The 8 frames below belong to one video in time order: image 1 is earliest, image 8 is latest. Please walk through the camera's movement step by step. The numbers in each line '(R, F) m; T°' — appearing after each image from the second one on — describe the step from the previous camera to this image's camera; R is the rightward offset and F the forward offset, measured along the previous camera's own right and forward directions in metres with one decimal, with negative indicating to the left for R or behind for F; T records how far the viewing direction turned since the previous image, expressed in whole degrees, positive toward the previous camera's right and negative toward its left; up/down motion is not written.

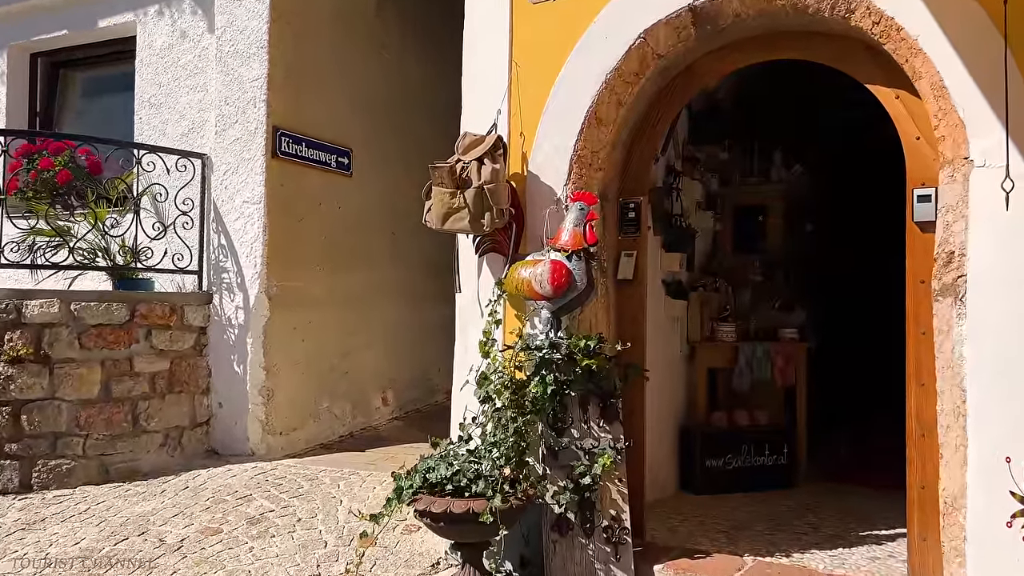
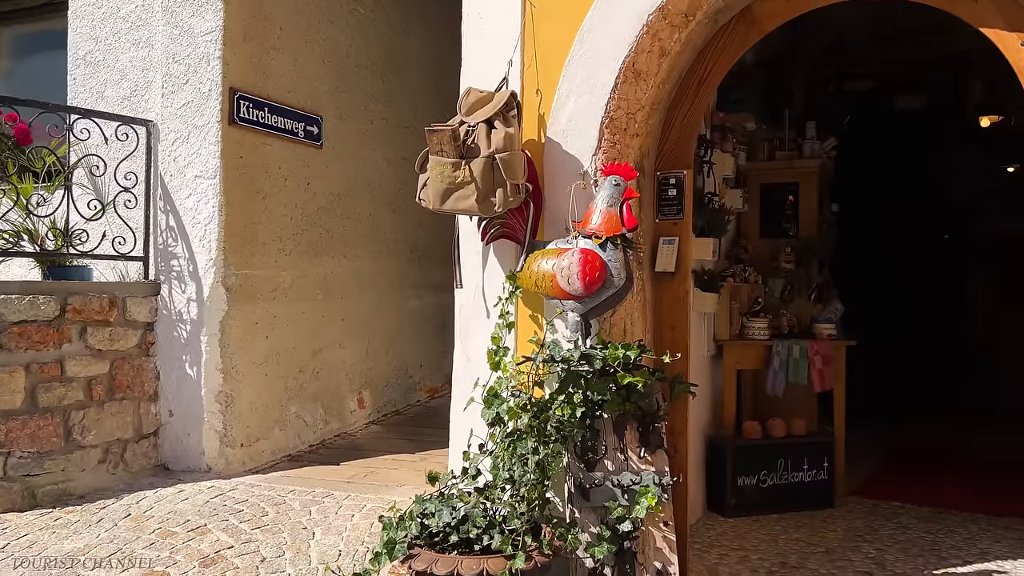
(-0.1, +0.6) m; +2°
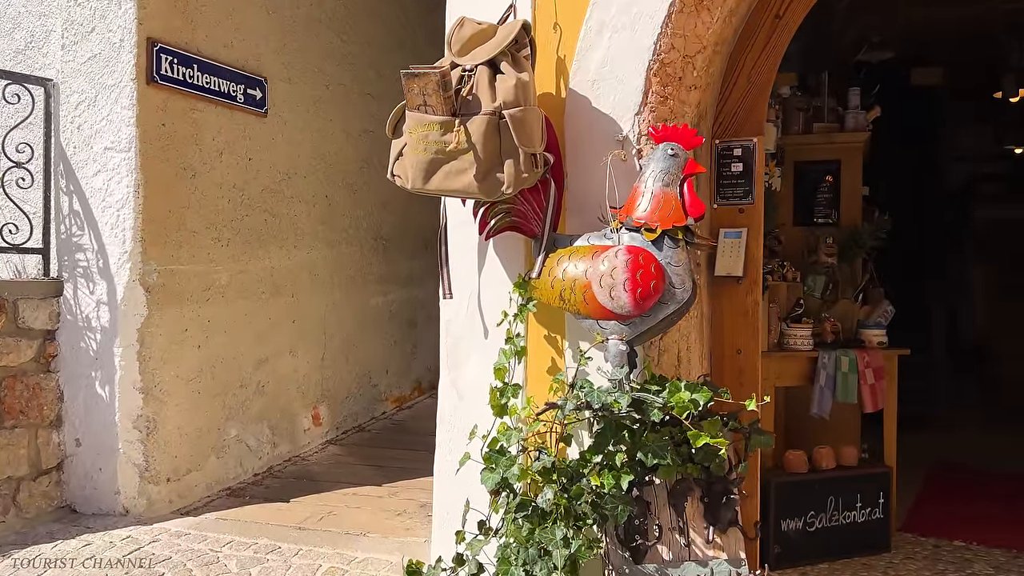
(-0.1, +0.7) m; +3°
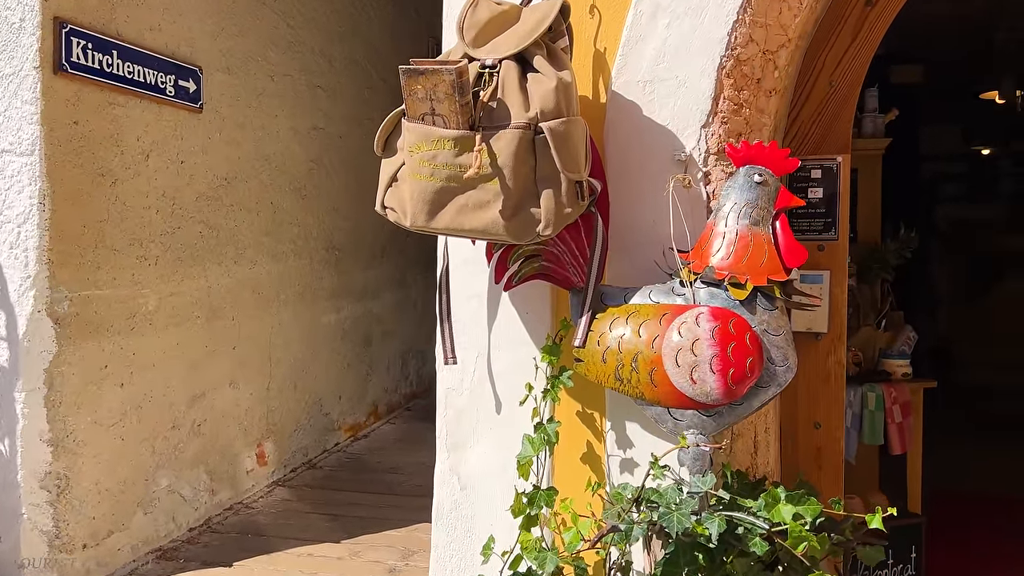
(-0.1, +0.4) m; +4°
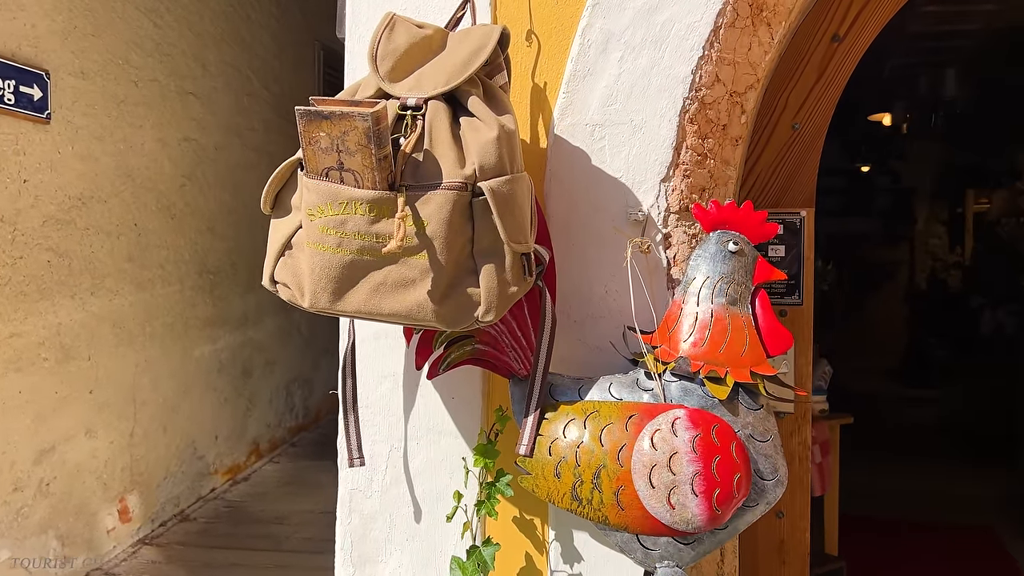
(0.0, +0.2) m; +8°
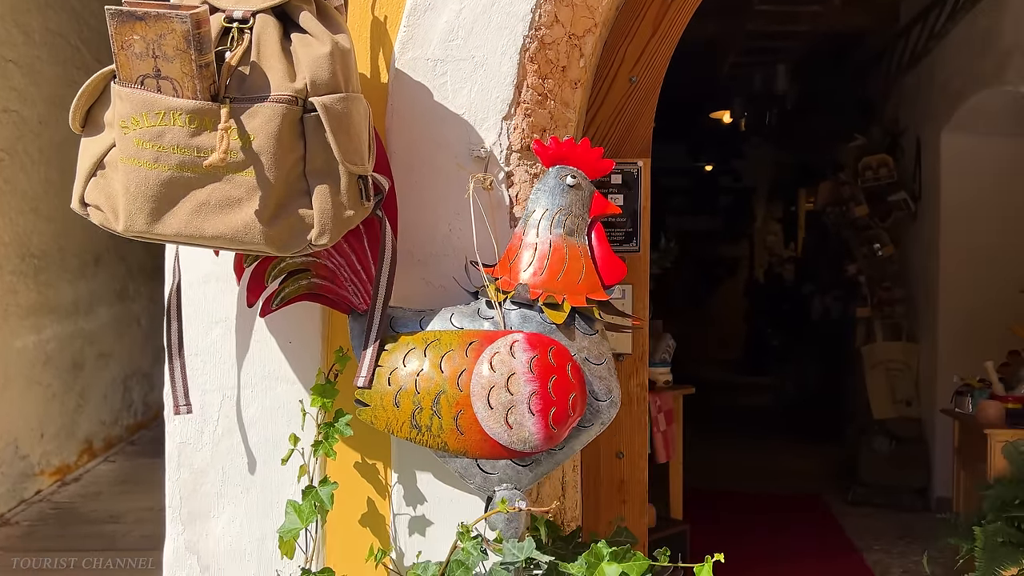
(0.0, 0.0) m; +10°
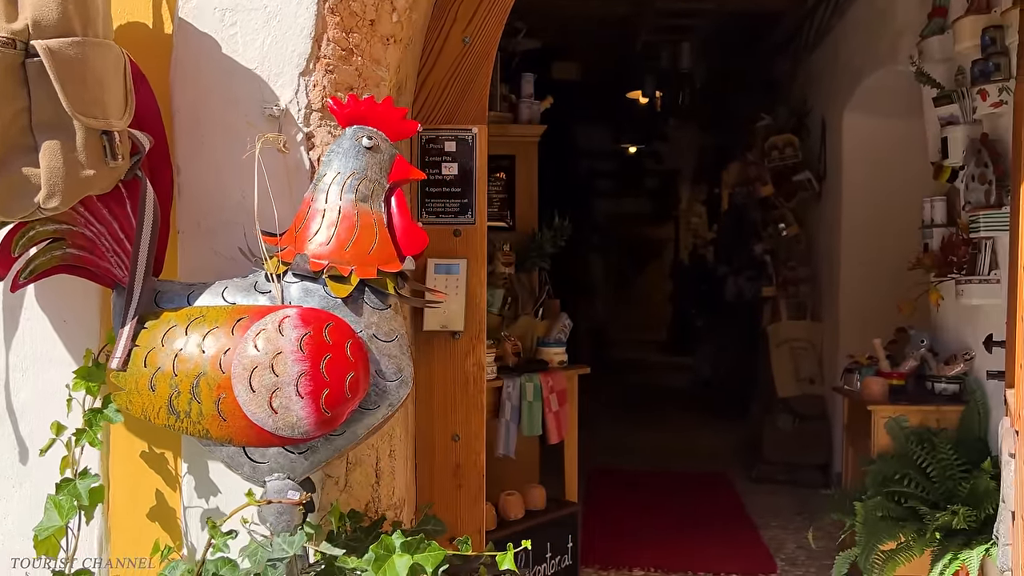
(+0.2, +0.1) m; +4°
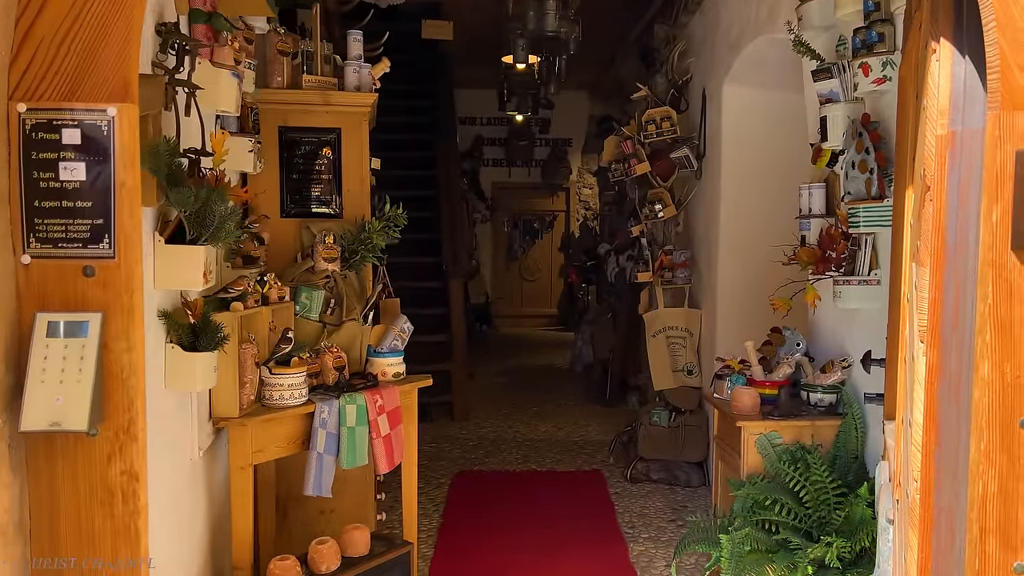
(+0.2, +0.4) m; +7°
